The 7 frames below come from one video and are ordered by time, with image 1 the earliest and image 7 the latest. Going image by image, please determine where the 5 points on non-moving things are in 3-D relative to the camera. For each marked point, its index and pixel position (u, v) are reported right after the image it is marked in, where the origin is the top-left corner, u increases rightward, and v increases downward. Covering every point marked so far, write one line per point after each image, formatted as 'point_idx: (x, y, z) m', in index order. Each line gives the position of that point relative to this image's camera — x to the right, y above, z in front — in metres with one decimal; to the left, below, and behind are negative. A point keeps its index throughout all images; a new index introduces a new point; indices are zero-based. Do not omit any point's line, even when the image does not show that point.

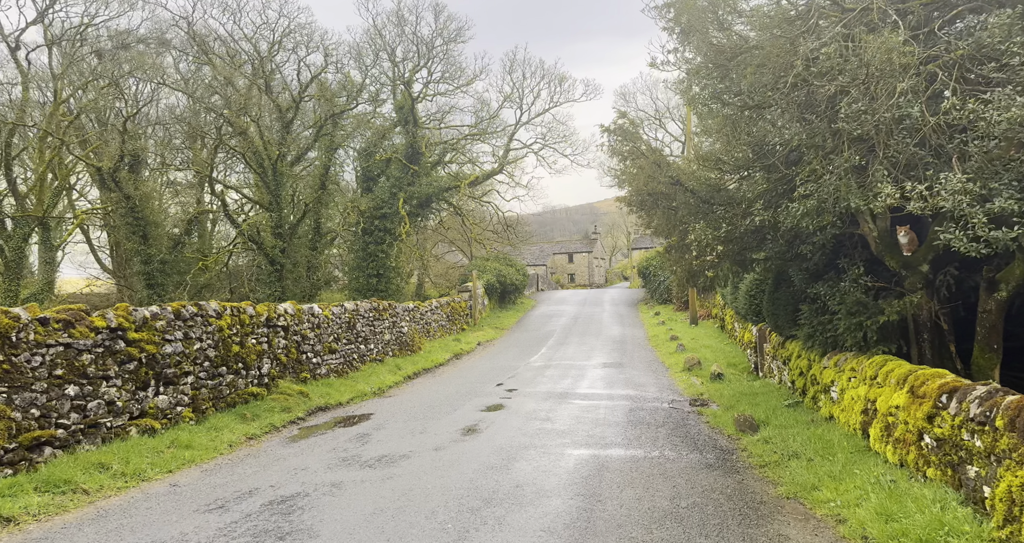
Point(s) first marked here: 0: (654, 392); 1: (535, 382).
0: (+2.6, -2.2, +13.6) m
1: (+0.5, -2.3, +15.5) m
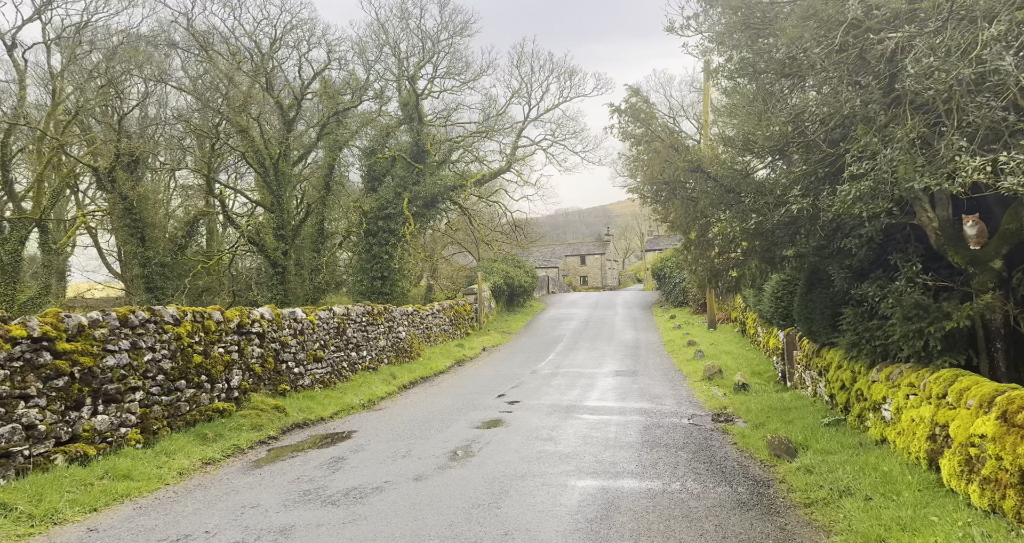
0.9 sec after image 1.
0: (+2.6, -2.2, +12.3) m
1: (+0.6, -2.3, +14.3) m
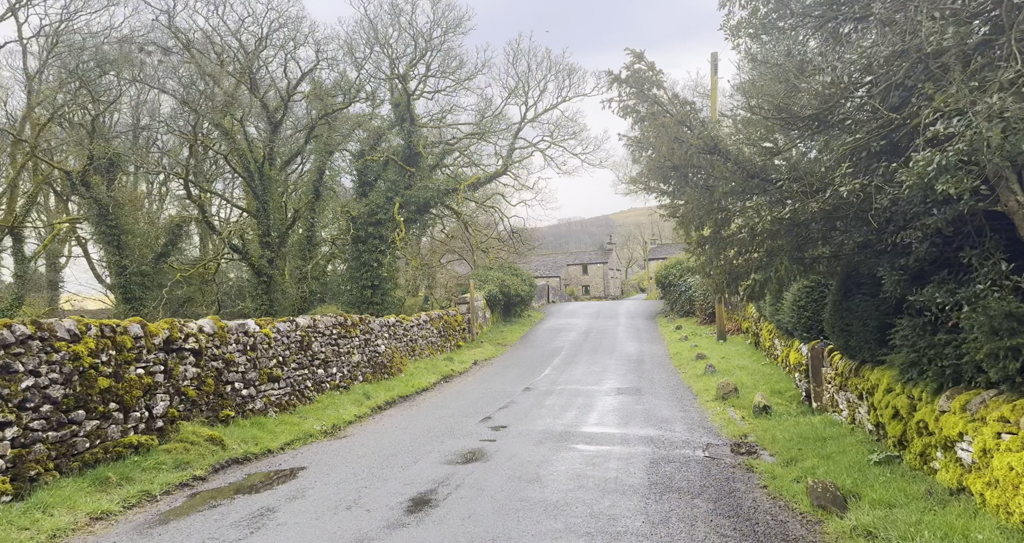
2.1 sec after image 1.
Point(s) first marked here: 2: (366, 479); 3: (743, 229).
0: (+2.4, -2.3, +10.6) m
1: (+0.4, -2.4, +12.6) m
2: (-1.5, -2.1, +7.7) m
3: (+2.5, +0.4, +8.0) m
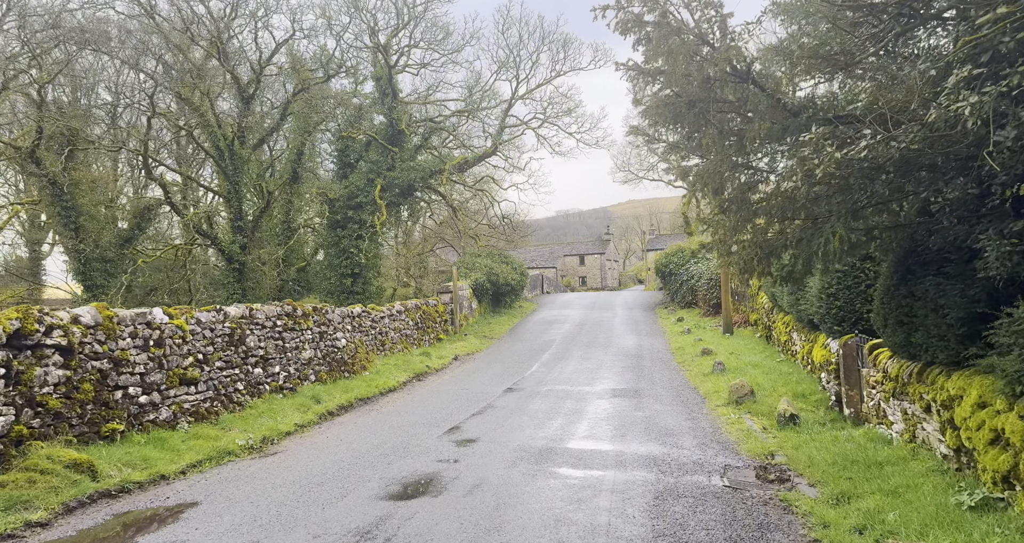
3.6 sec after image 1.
0: (+2.1, -2.0, +8.5) m
1: (0.0, -2.1, +10.5) m
2: (-1.9, -1.9, +5.6) m
3: (+2.1, +0.7, +5.9) m
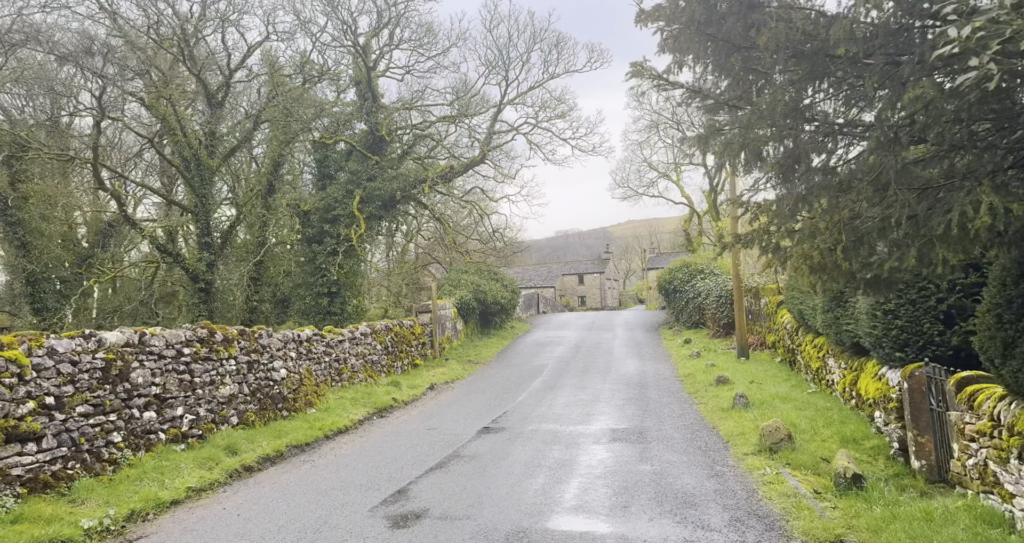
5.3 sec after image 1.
0: (+1.7, -2.1, +6.0) m
1: (-0.4, -2.2, +8.0) m
2: (-2.2, -1.9, +3.1) m
3: (+1.8, +0.7, +3.5) m
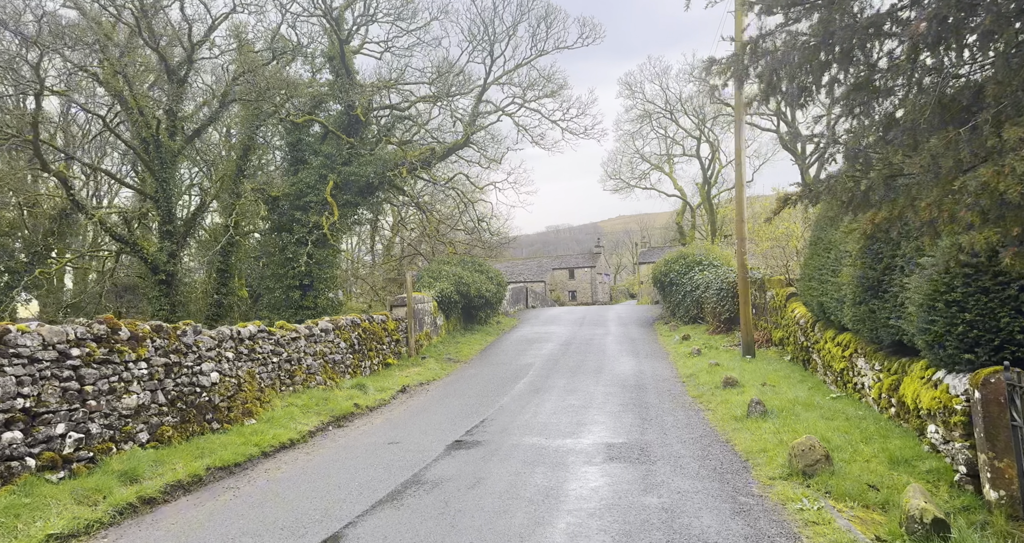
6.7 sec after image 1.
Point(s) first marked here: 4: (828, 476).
0: (+1.5, -1.9, +4.2) m
1: (-0.6, -2.1, +6.2) m
2: (-2.4, -1.8, +1.3) m
3: (+1.6, +0.8, +1.7) m
4: (+3.1, -2.0, +7.2) m
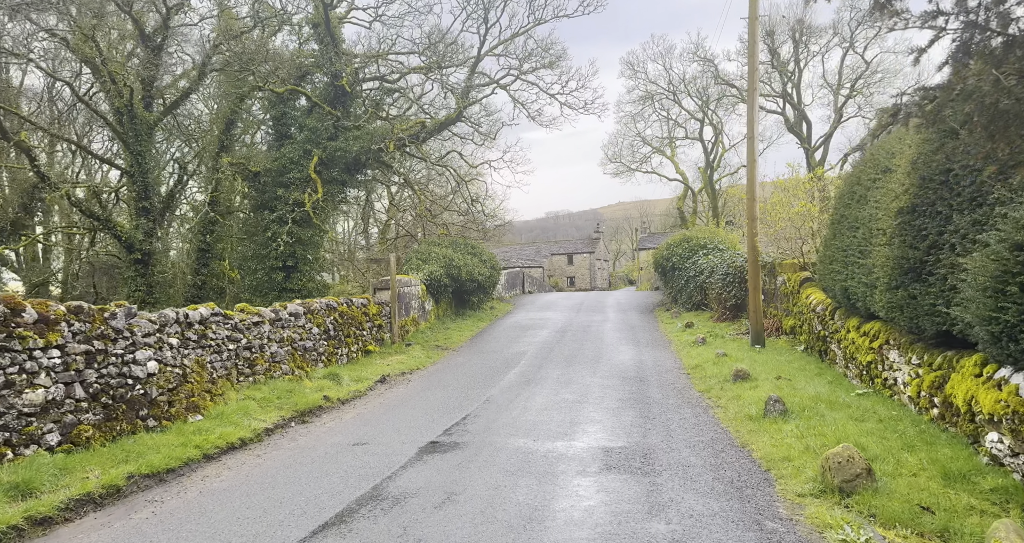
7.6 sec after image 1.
0: (+1.3, -1.8, +2.9) m
1: (-0.8, -1.9, +4.9) m
2: (-2.6, -1.7, 0.0) m
3: (+1.4, +0.9, +0.4) m
4: (+2.9, -1.8, +5.9) m
